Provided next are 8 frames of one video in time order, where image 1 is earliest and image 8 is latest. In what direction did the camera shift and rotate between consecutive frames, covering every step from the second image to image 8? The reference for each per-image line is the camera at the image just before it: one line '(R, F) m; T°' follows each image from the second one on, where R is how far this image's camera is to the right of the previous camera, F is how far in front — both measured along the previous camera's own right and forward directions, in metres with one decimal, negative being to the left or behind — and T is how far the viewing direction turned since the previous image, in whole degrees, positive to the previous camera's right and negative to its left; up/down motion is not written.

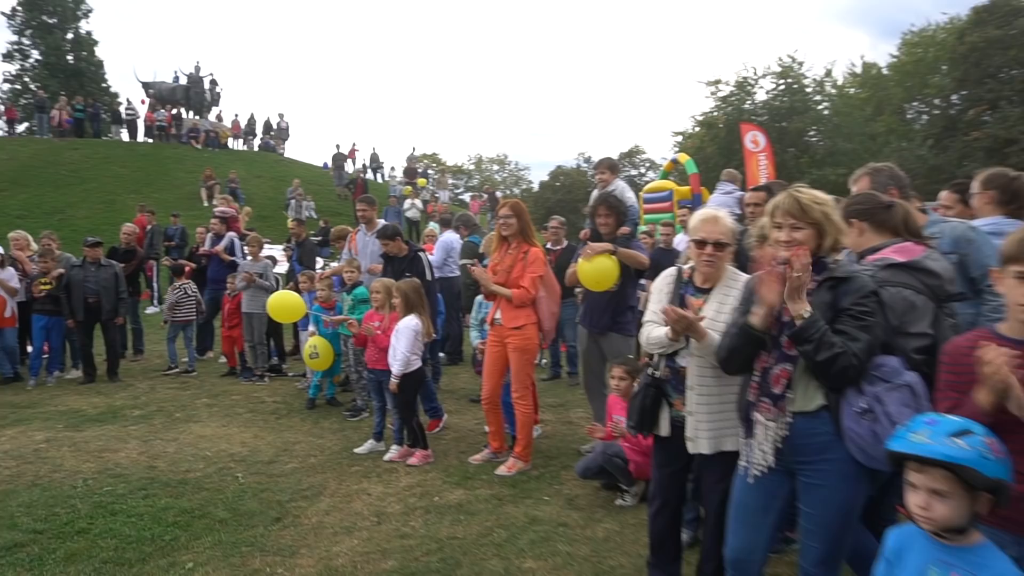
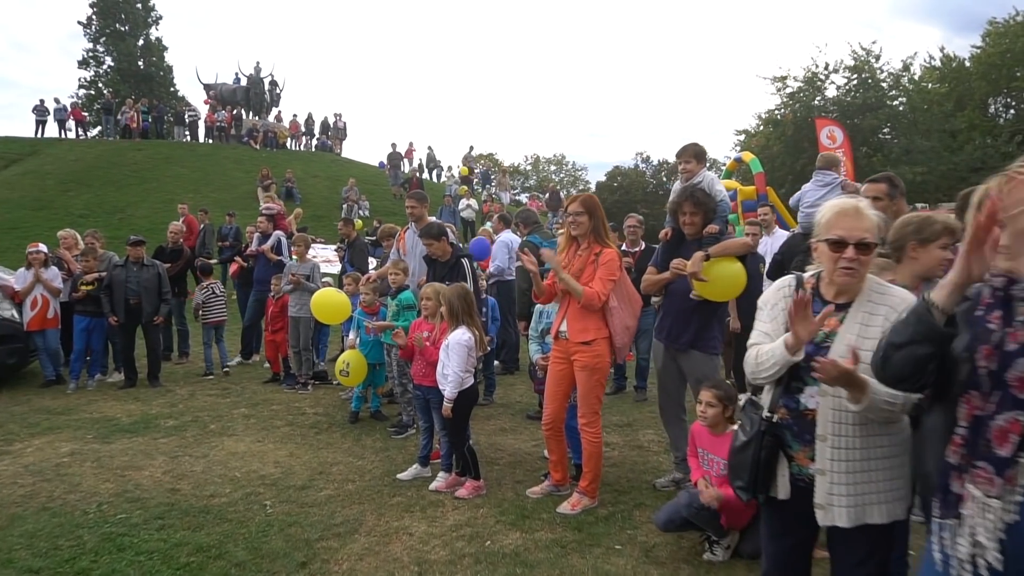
(-0.1, +0.8) m; -4°
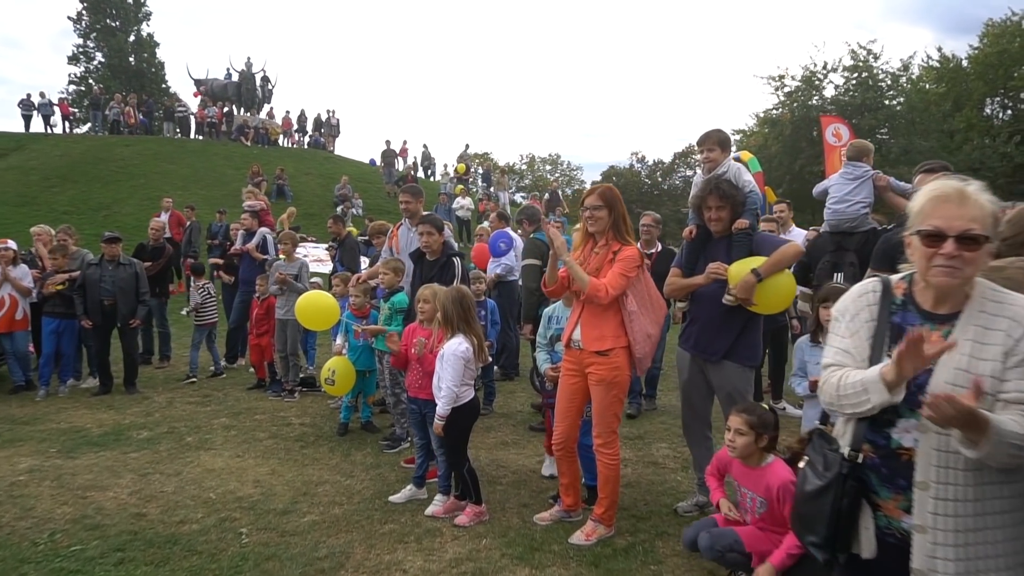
(-0.1, +0.5) m; 0°
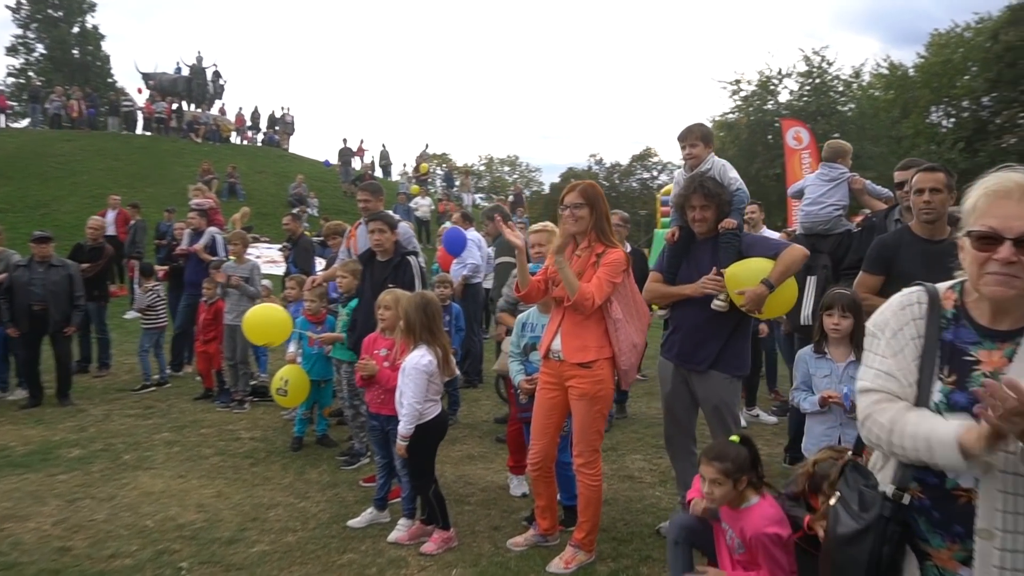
(-0.1, +0.4) m; +3°
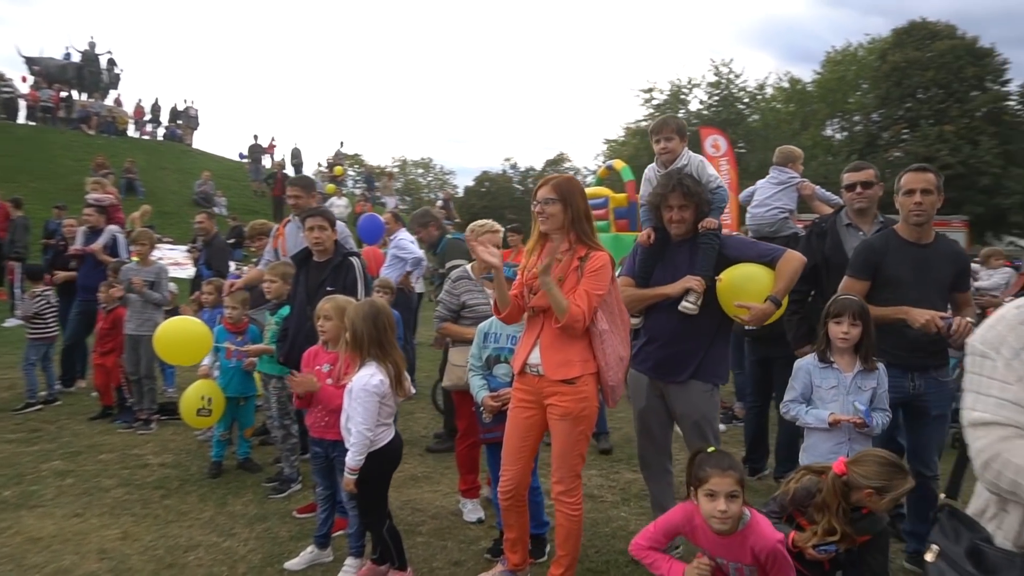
(-0.3, +0.5) m; +7°
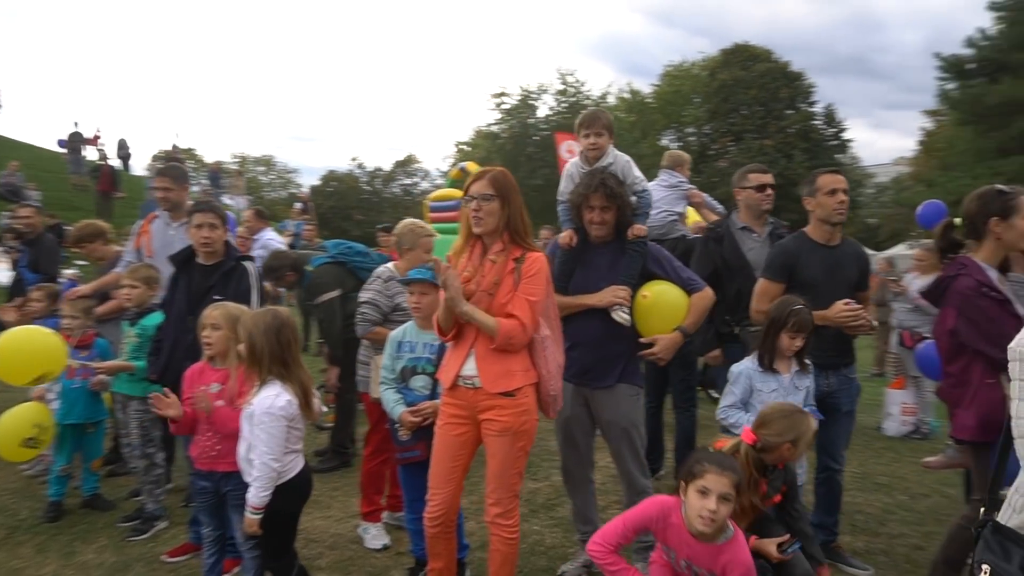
(-0.4, +0.4) m; +12°
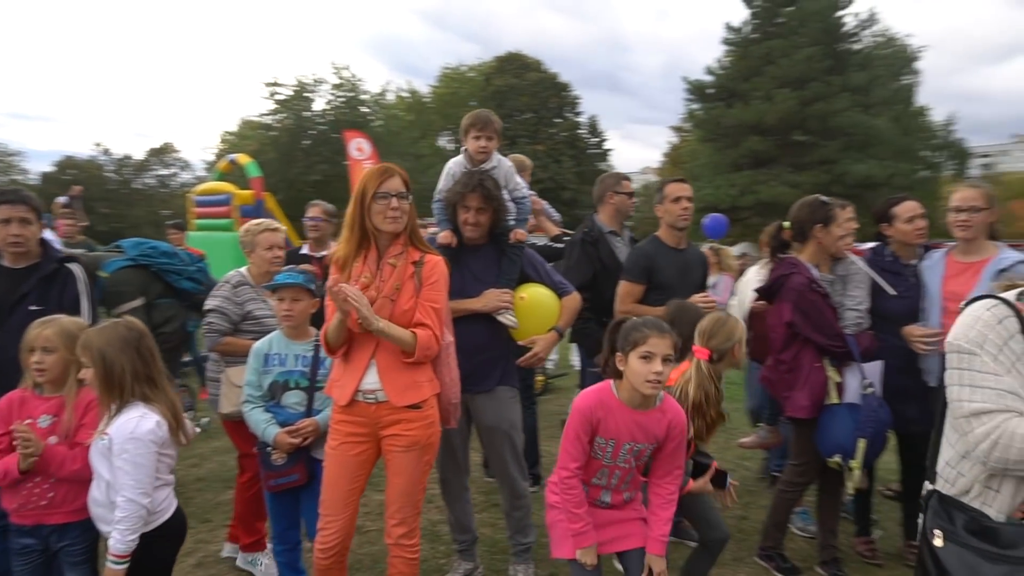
(-0.5, +0.2) m; +18°
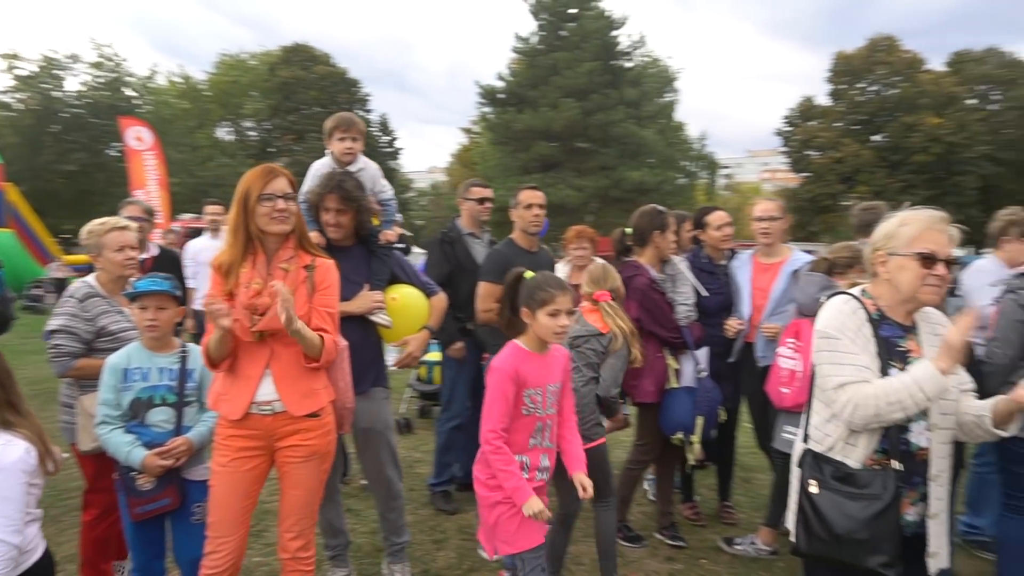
(-0.4, 0.0) m; +17°
